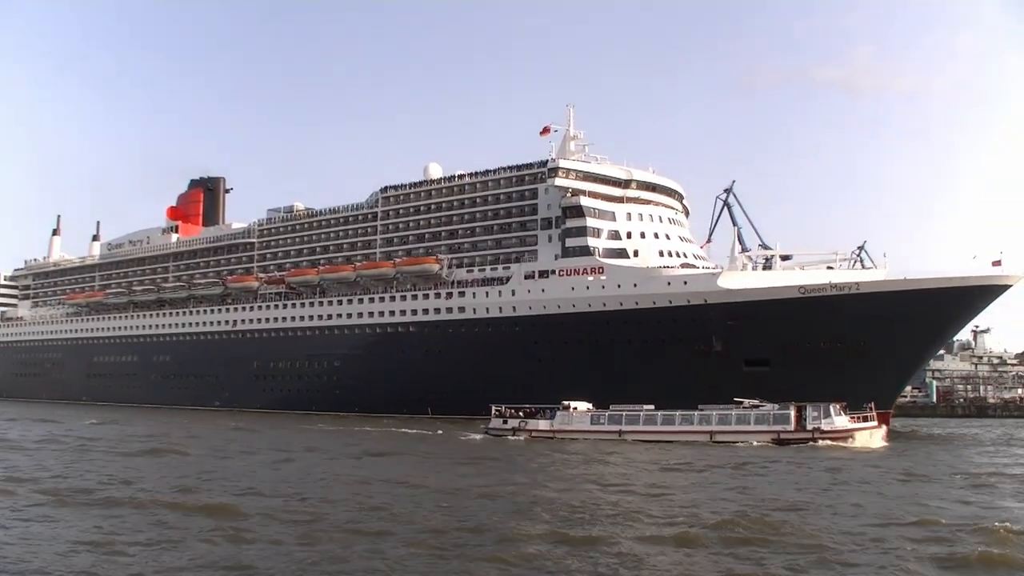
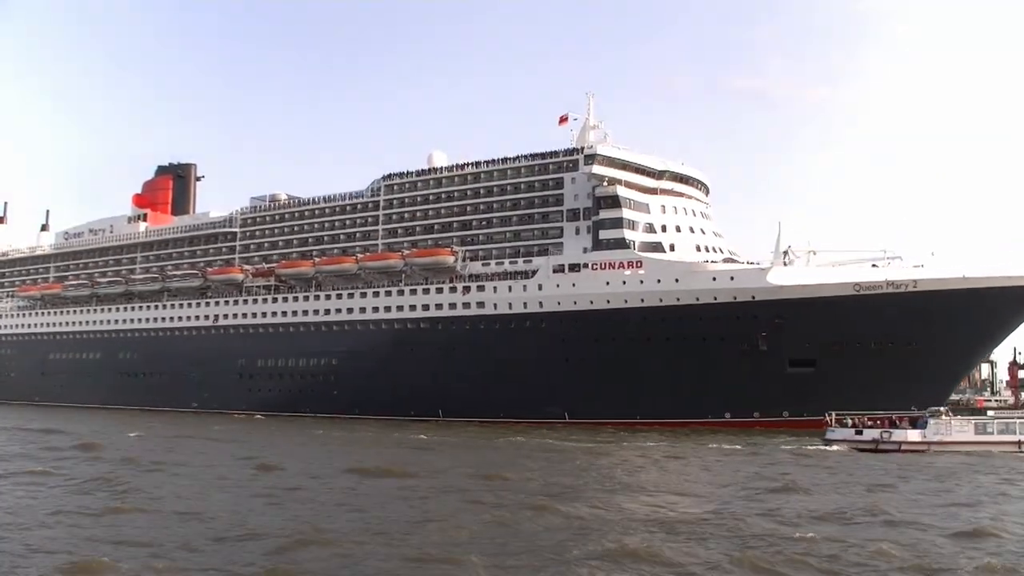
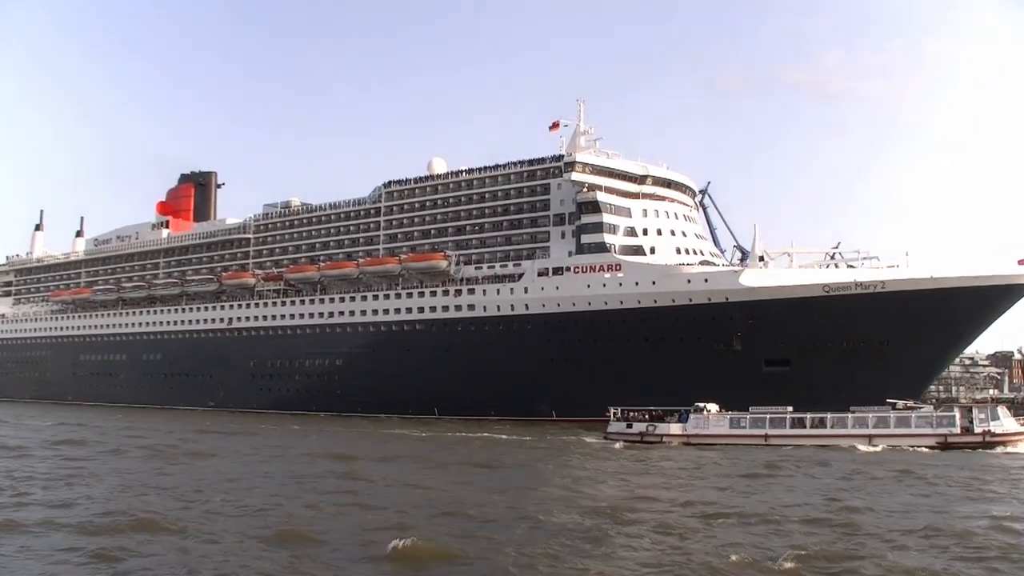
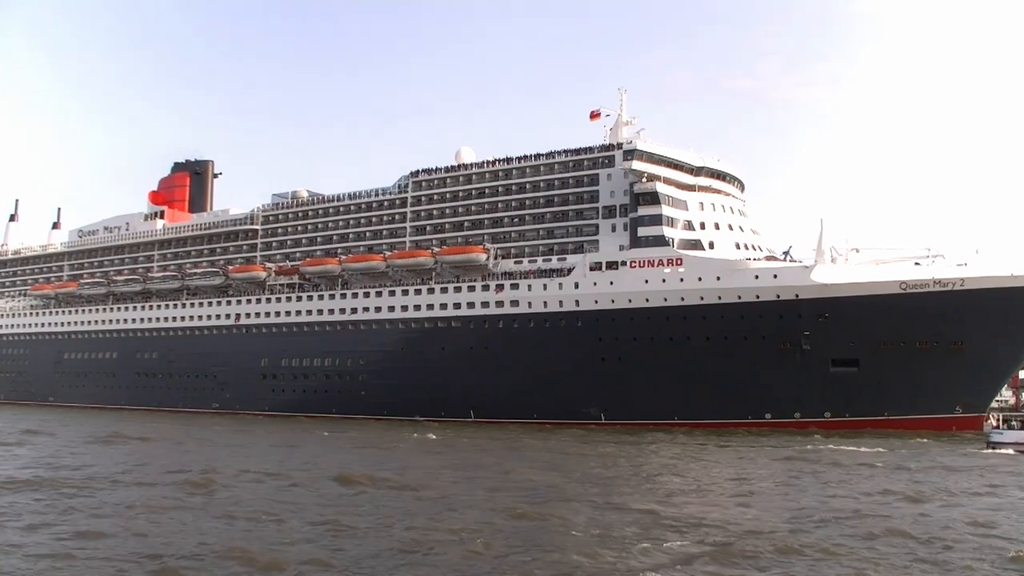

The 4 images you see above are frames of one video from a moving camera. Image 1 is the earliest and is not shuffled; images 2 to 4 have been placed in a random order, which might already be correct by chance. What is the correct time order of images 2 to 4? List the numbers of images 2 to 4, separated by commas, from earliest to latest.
3, 2, 4
